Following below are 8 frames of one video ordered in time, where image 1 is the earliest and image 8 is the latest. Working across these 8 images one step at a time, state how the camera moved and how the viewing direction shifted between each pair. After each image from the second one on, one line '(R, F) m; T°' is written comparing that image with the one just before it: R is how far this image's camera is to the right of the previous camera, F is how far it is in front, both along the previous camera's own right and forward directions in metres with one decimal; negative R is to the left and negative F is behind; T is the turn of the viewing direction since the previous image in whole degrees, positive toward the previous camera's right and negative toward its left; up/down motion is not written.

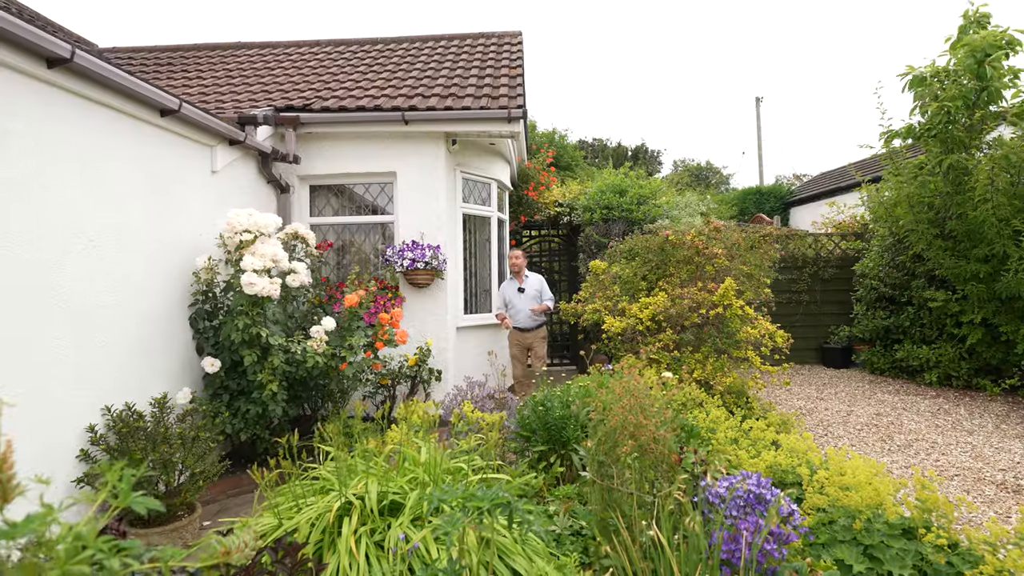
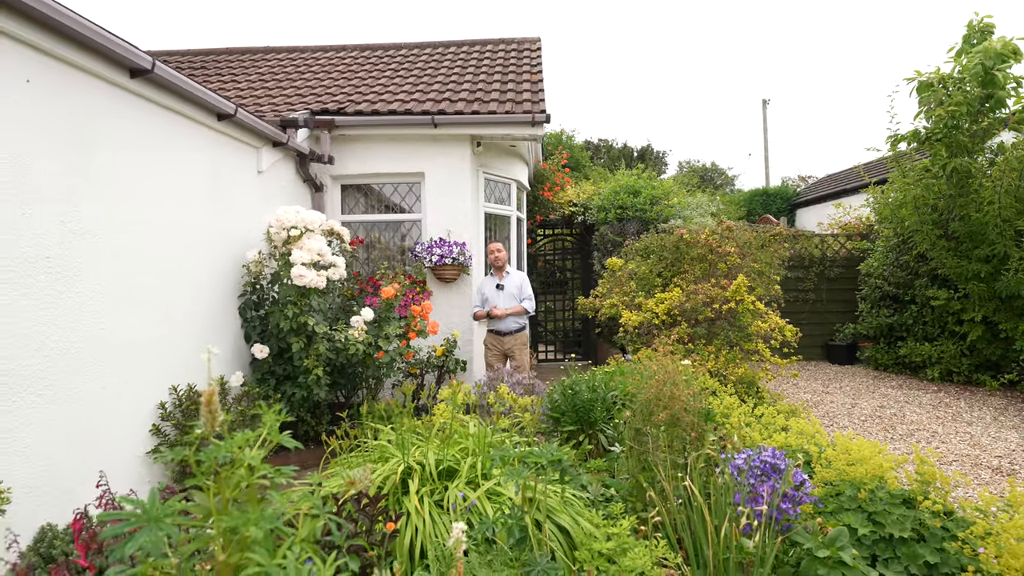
(-0.2, -0.3) m; 0°
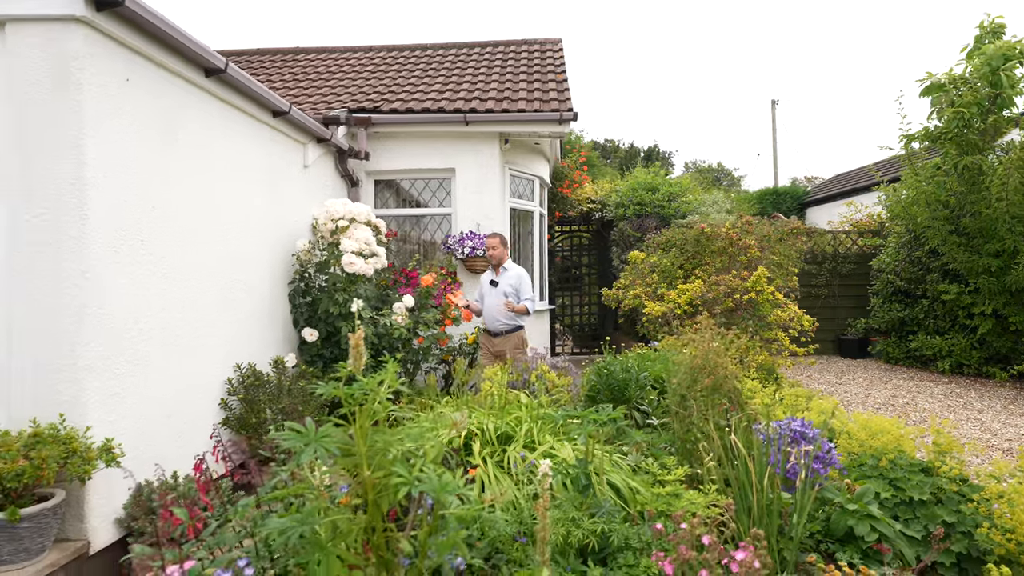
(-0.3, -0.3) m; 0°
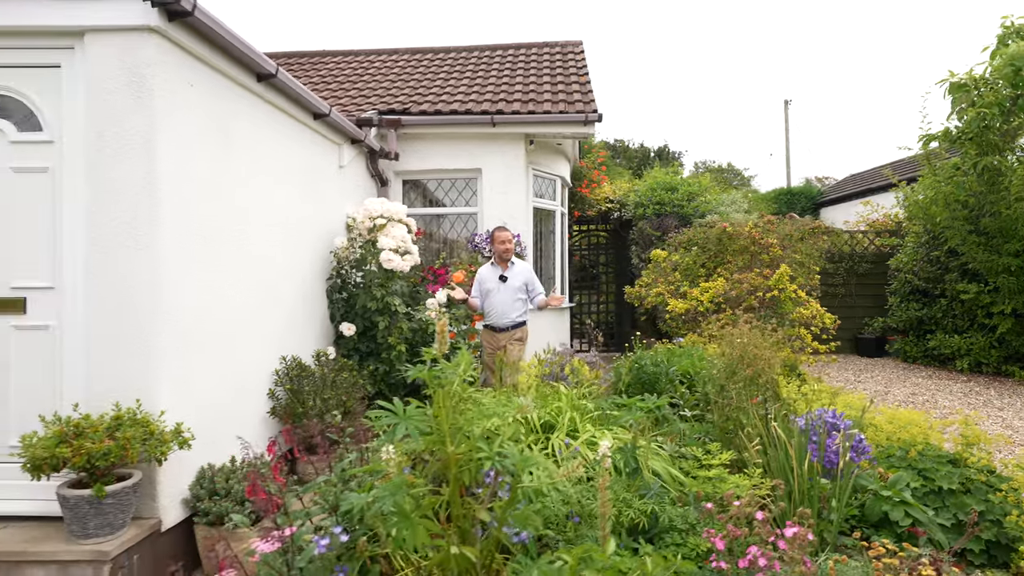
(-0.2, -0.1) m; -1°
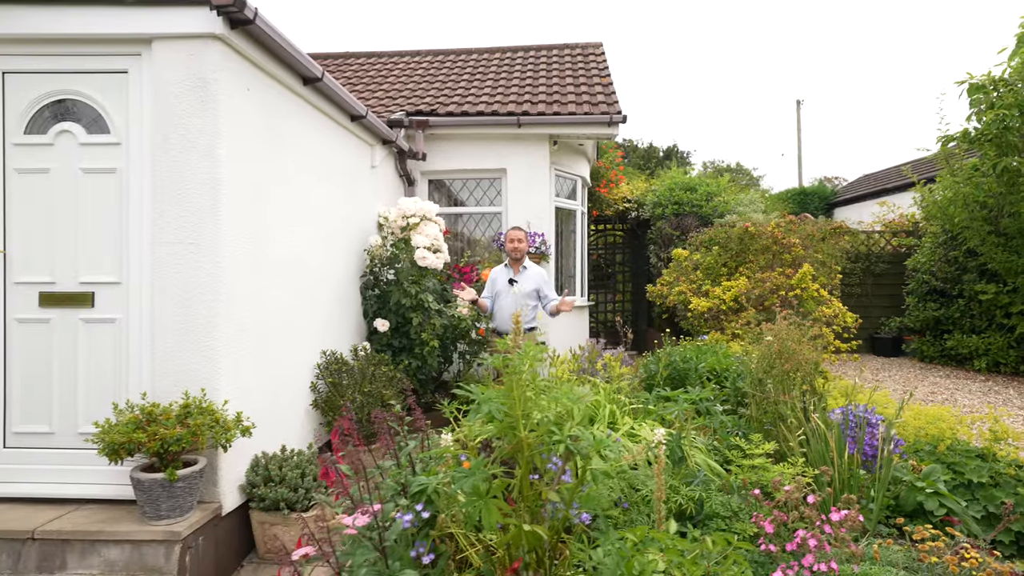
(-0.2, -0.1) m; -1°
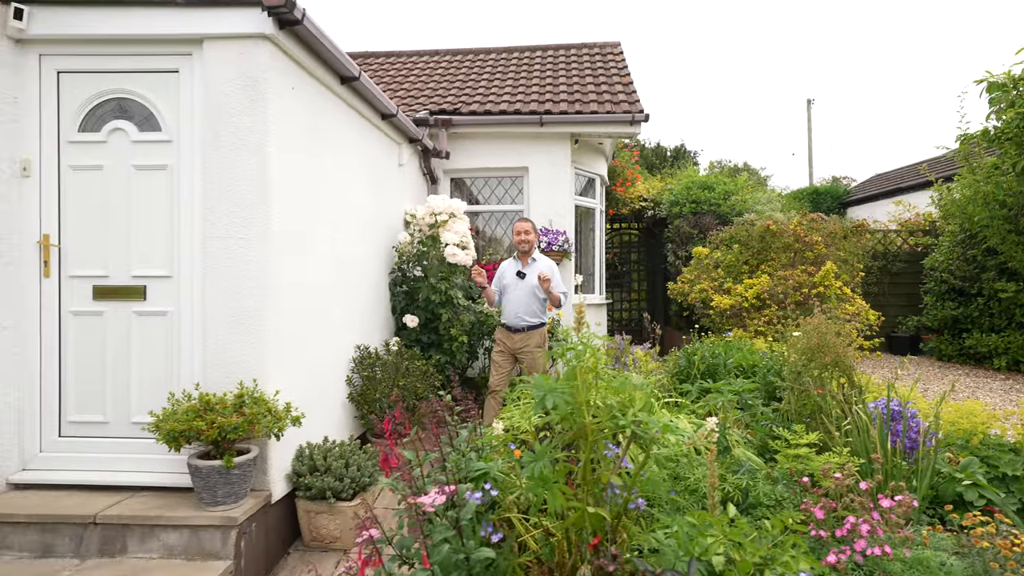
(-0.2, -0.1) m; -1°
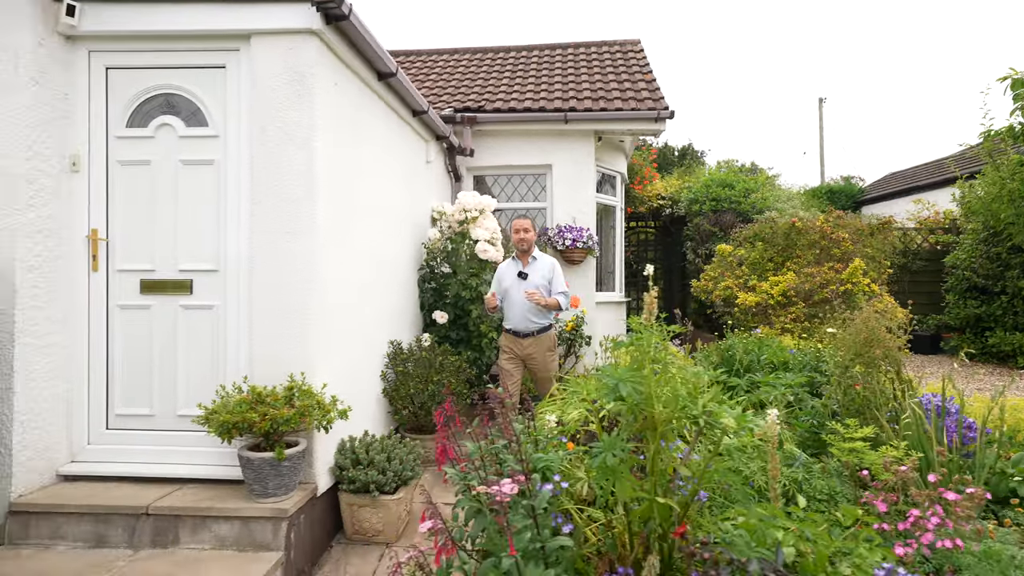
(-0.2, 0.0) m; -1°
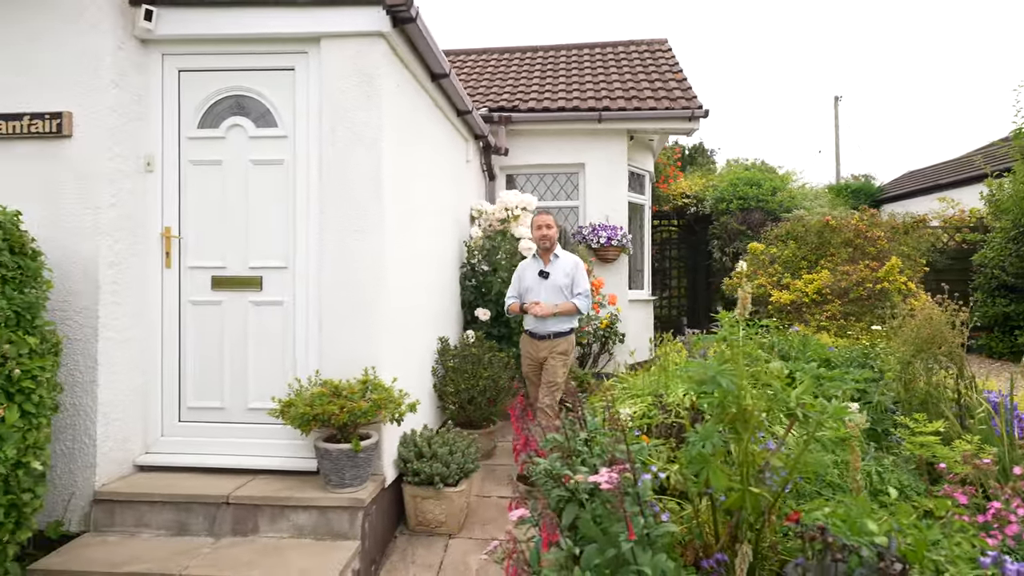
(-0.3, -0.1) m; -1°
